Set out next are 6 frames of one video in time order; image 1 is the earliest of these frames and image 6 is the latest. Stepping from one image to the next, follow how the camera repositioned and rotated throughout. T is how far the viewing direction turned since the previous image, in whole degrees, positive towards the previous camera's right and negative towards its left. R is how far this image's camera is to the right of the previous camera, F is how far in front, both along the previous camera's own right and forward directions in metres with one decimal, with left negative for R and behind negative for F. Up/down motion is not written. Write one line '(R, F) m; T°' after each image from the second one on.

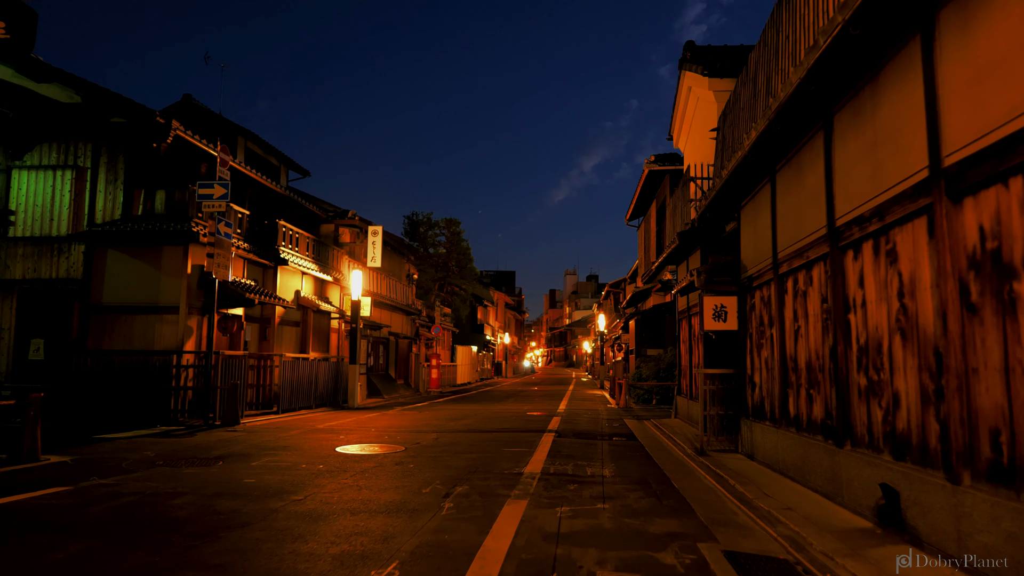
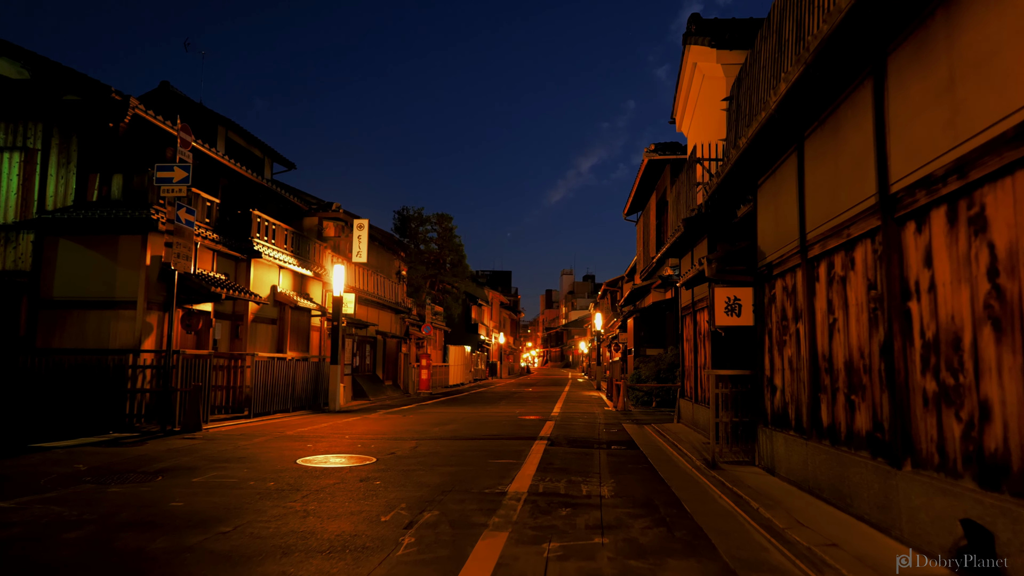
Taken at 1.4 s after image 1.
(+0.2, +1.4) m; 0°
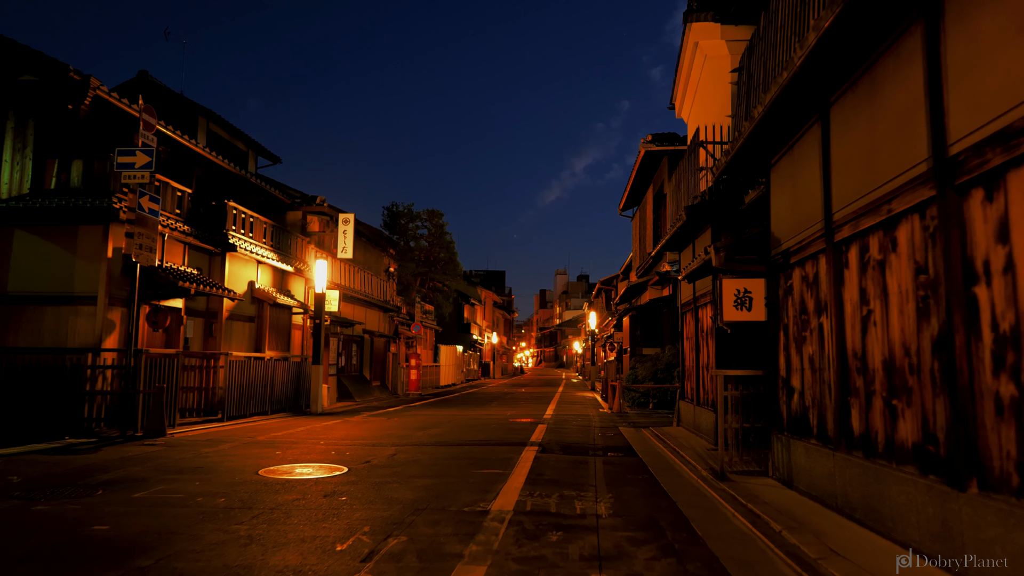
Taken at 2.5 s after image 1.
(+0.1, +1.0) m; 0°
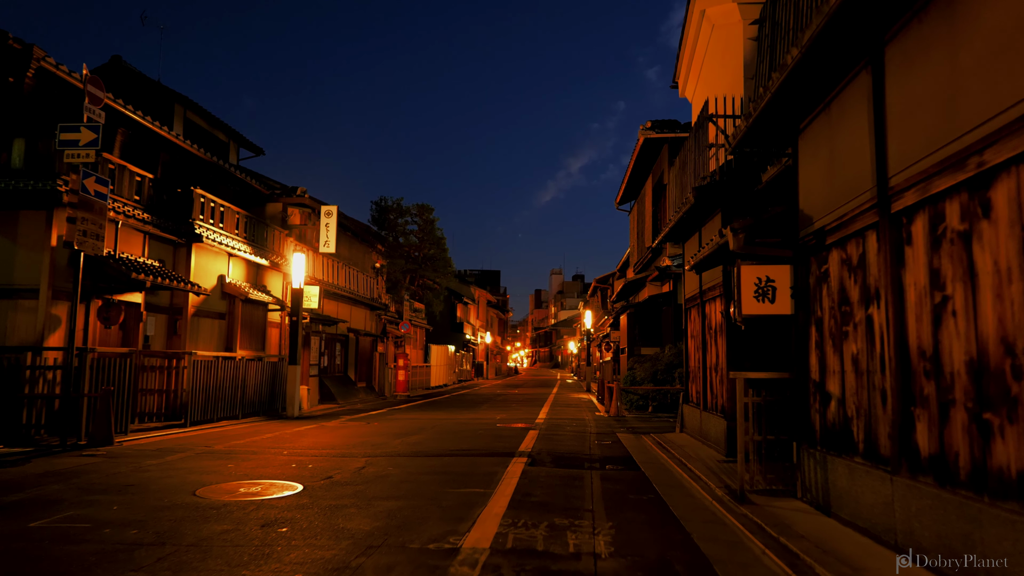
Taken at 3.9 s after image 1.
(+0.1, +1.3) m; 0°
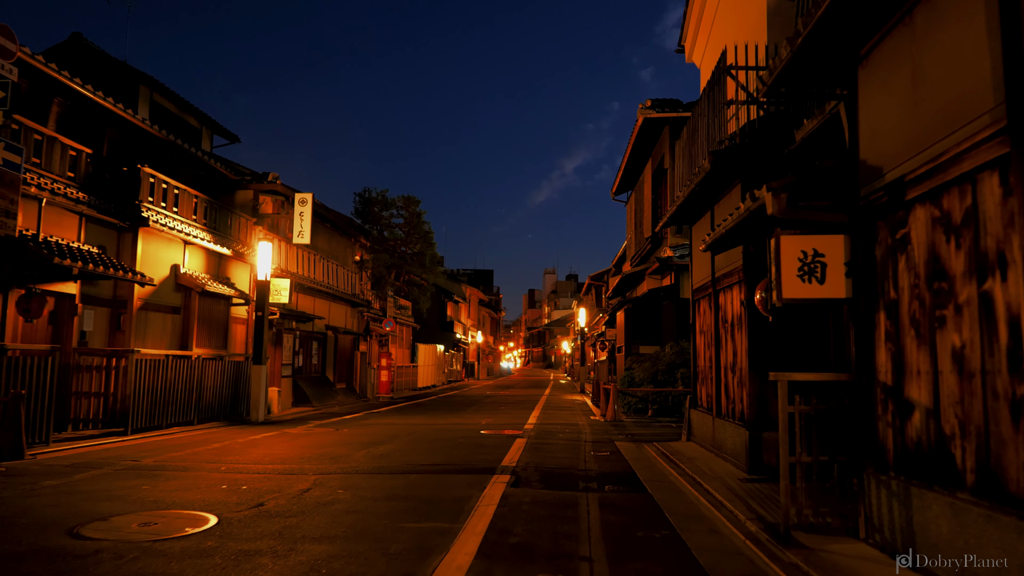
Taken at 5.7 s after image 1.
(+0.2, +1.7) m; +1°
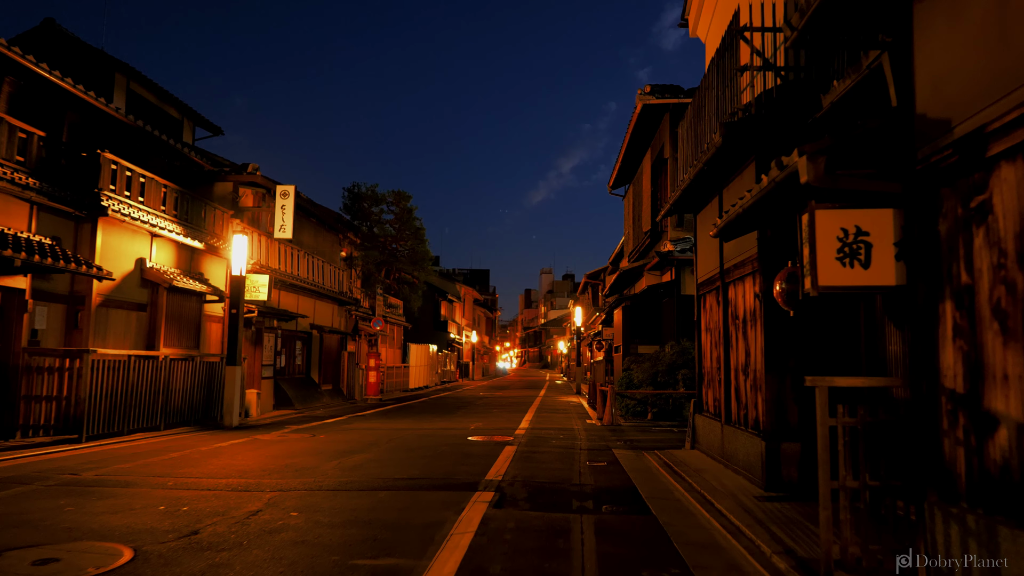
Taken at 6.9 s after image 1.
(+0.1, +1.1) m; 0°
